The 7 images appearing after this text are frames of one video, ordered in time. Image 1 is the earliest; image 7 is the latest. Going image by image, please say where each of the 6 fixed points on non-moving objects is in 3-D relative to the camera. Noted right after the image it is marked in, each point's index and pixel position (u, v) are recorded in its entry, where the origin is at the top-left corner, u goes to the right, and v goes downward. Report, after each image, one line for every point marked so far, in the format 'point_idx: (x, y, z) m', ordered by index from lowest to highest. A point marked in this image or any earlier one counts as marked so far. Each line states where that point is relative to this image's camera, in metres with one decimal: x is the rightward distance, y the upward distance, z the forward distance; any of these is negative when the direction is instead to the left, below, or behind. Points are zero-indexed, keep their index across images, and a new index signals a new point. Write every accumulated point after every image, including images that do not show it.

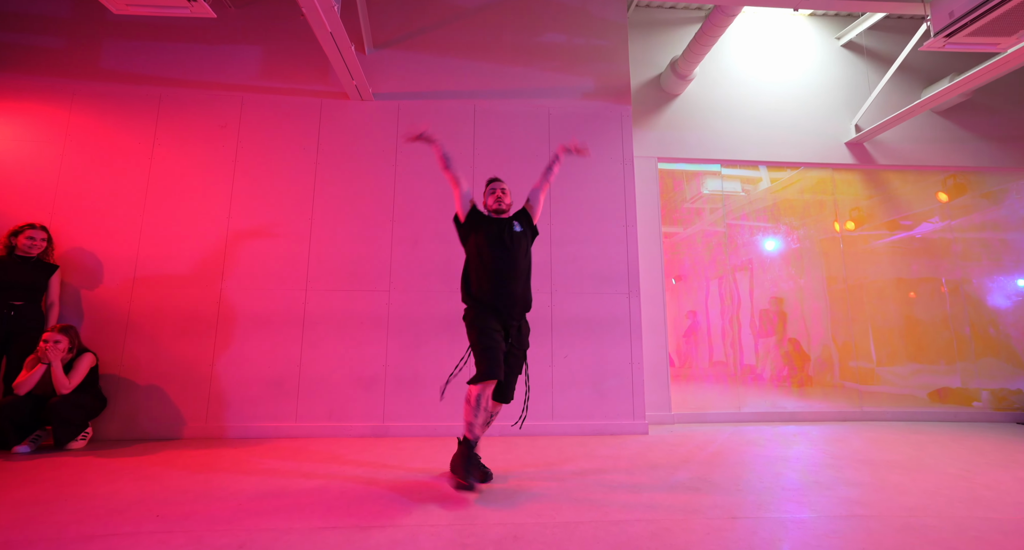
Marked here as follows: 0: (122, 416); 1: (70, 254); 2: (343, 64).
0: (-2.7, -1.0, +3.0) m
1: (-3.2, +0.2, +3.1) m
2: (-1.2, +1.6, +3.1) m
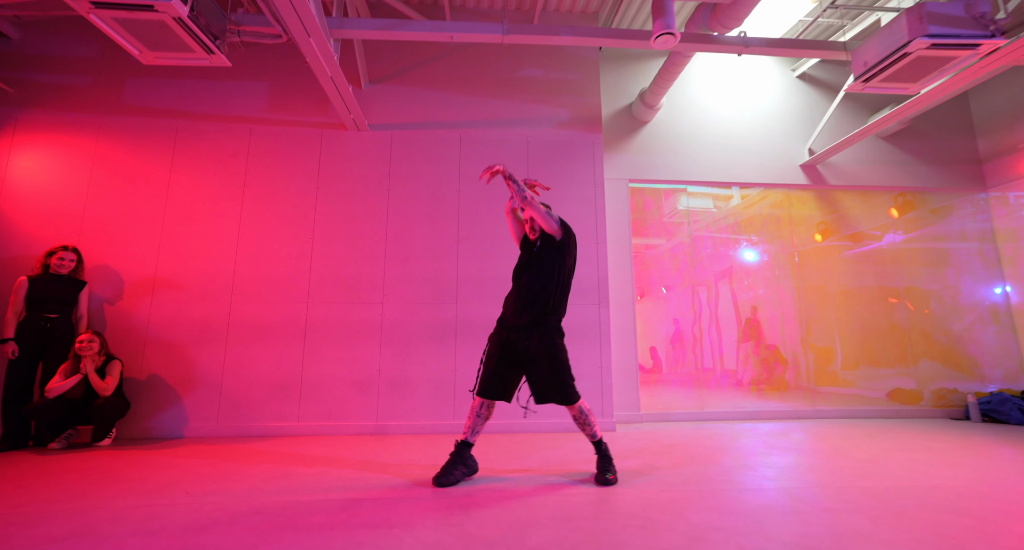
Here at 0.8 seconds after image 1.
0: (-2.9, -1.1, +3.3) m
1: (-3.4, 0.0, +3.5) m
2: (-1.4, +1.4, +3.5) m
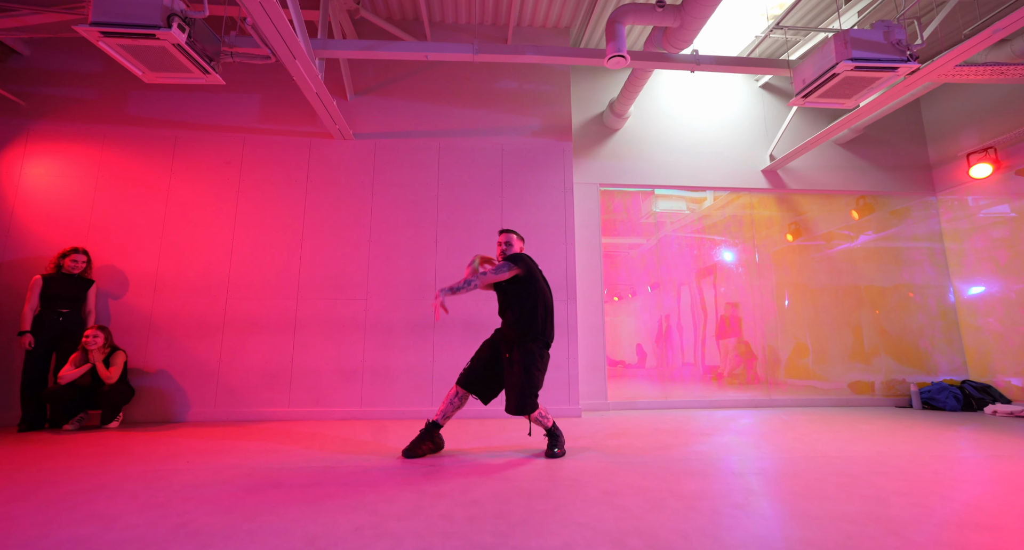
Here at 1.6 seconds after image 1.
0: (-3.1, -1.1, +3.6) m
1: (-3.6, 0.0, +3.8) m
2: (-1.7, +1.5, +3.8) m
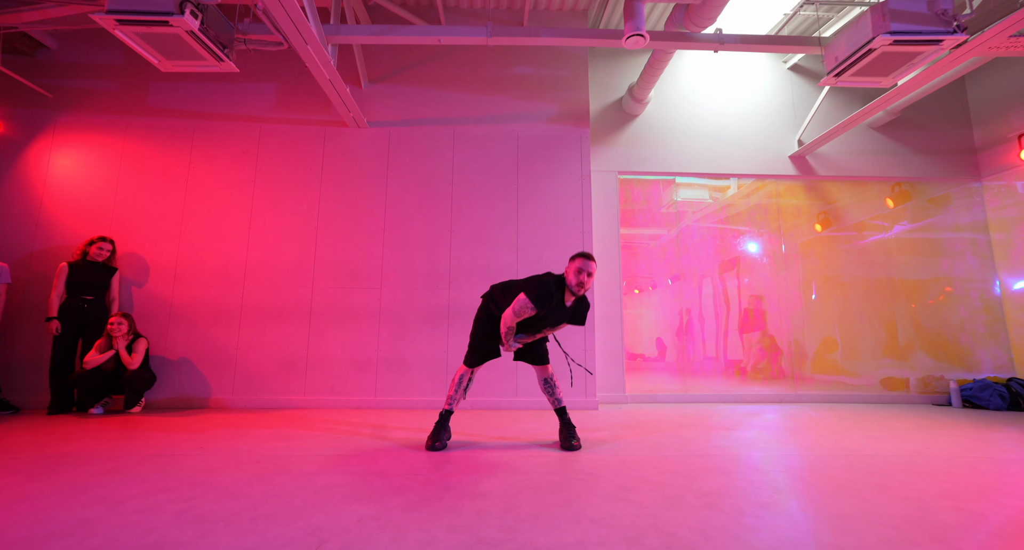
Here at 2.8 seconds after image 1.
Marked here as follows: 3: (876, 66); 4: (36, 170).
0: (-3.0, -1.0, +3.7) m
1: (-3.5, +0.1, +3.8) m
2: (-1.5, +1.6, +3.8) m
3: (+2.6, +1.5, +3.1) m
4: (-4.4, +1.0, +3.9) m
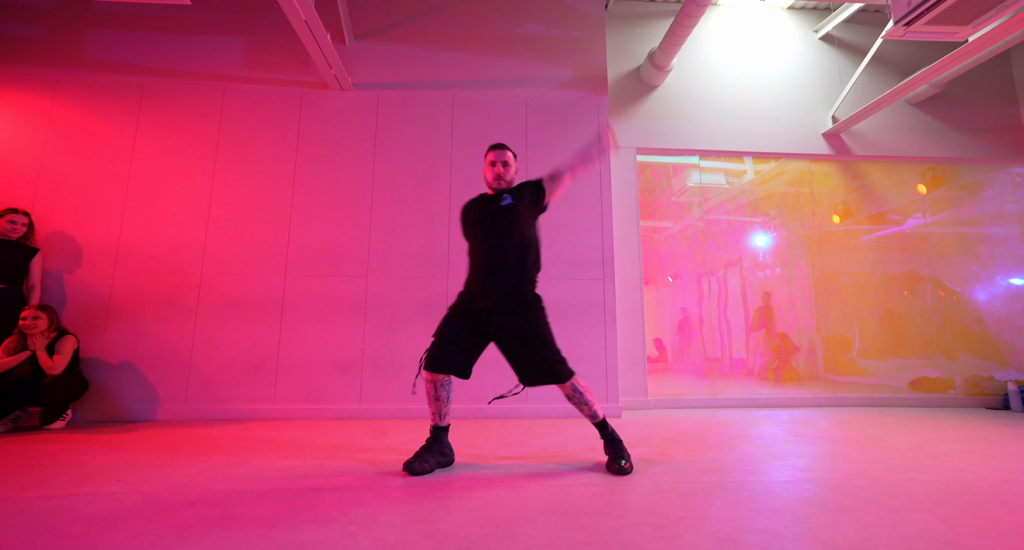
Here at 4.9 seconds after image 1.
0: (-2.9, -0.9, +3.0) m
1: (-3.4, +0.3, +3.2) m
2: (-1.4, +1.7, +3.2) m
3: (+2.8, +1.6, +2.6) m
4: (-4.3, +1.1, +3.2) m
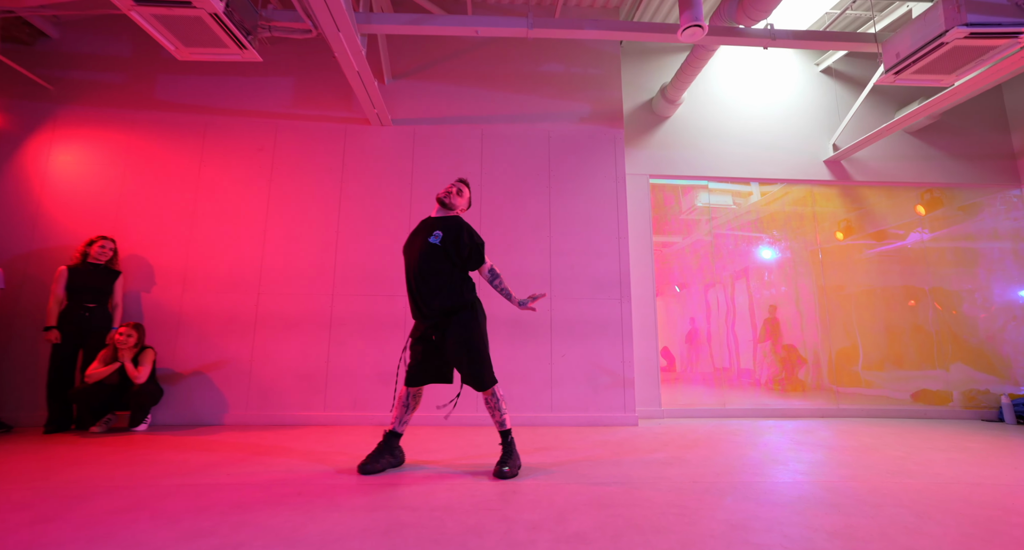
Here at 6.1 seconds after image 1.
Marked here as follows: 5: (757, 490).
0: (-2.7, -1.0, +3.4) m
1: (-3.2, +0.1, +3.5) m
2: (-1.2, +1.5, +3.6) m
3: (+3.0, +1.5, +2.9) m
4: (-4.0, +0.9, +3.6) m
5: (+1.1, -1.0, +2.0) m
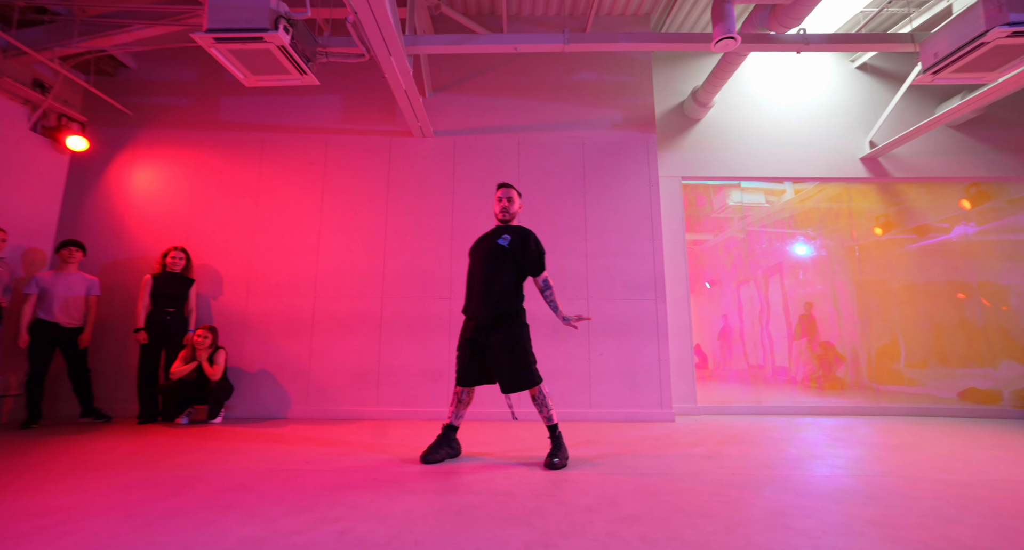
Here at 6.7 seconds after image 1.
0: (-2.4, -1.1, +3.7) m
1: (-2.9, 0.0, +3.9) m
2: (-0.9, +1.5, +3.8) m
3: (+3.2, +1.5, +2.9) m
4: (-3.7, +0.8, +4.0) m
5: (+1.4, -1.0, +2.1) m
